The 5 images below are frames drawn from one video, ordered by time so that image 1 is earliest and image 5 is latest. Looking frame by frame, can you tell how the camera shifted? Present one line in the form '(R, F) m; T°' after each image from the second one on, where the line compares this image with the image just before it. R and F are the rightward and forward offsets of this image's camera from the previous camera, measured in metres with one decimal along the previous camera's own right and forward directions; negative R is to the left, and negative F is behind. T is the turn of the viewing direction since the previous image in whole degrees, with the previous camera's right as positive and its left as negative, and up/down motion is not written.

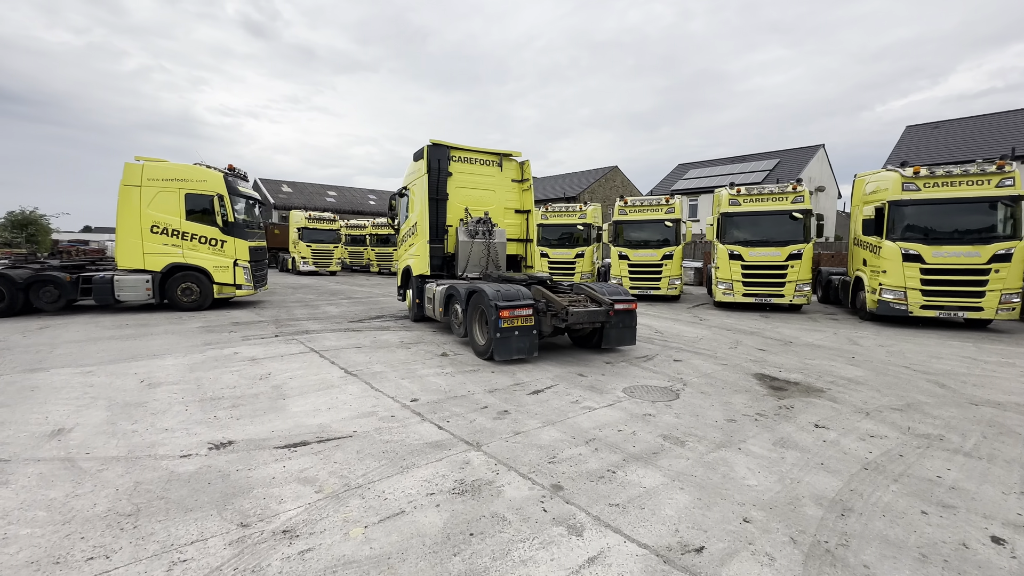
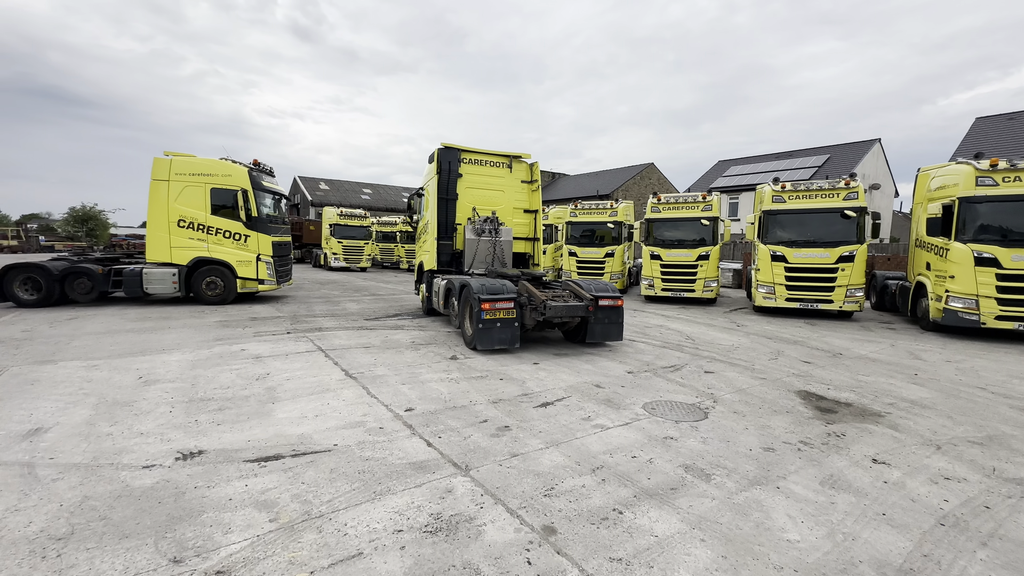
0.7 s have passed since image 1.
(+0.3, +0.5) m; -4°
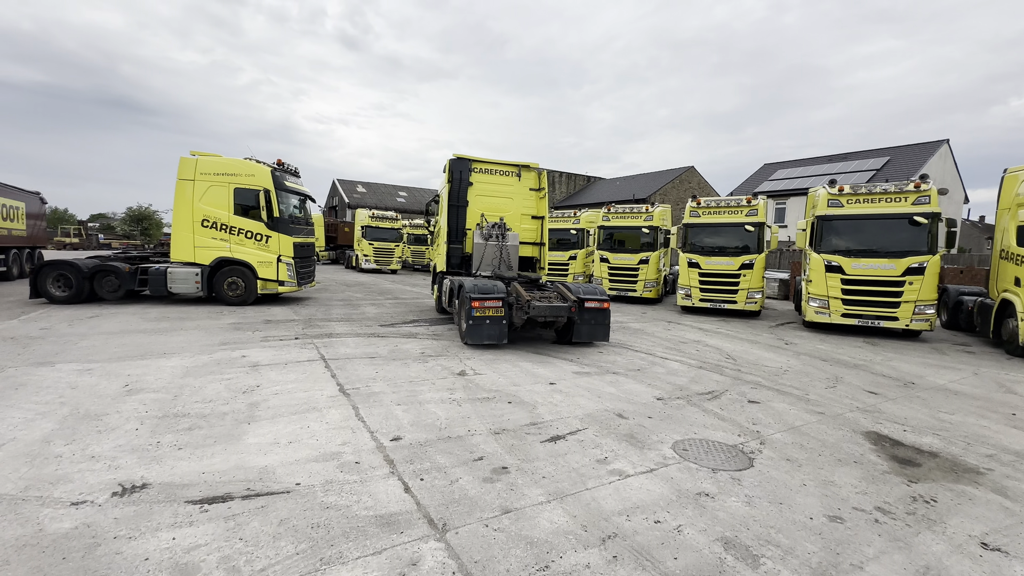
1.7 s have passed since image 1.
(+0.2, +0.7) m; -4°
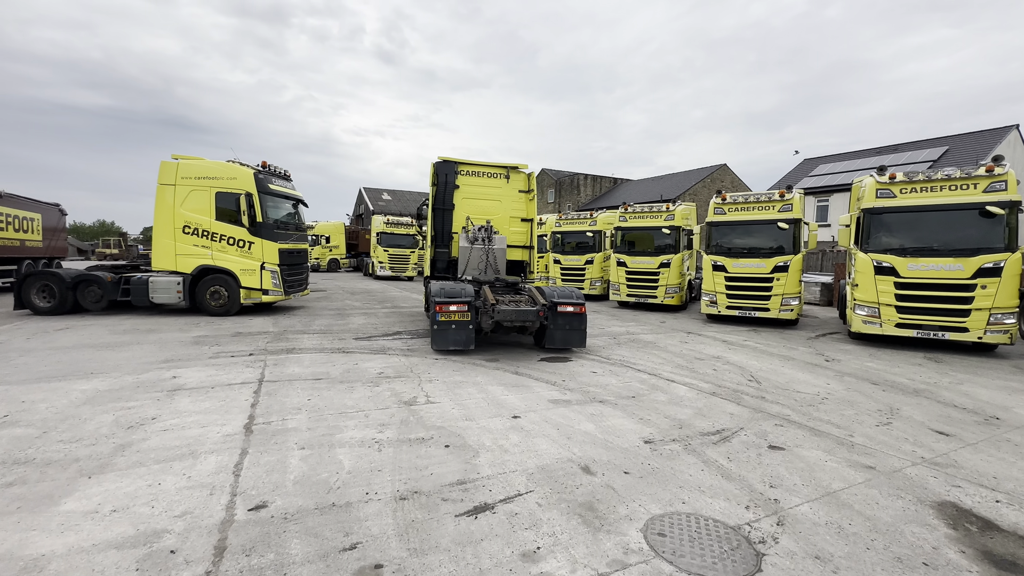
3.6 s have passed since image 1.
(+0.8, +1.1) m; -4°
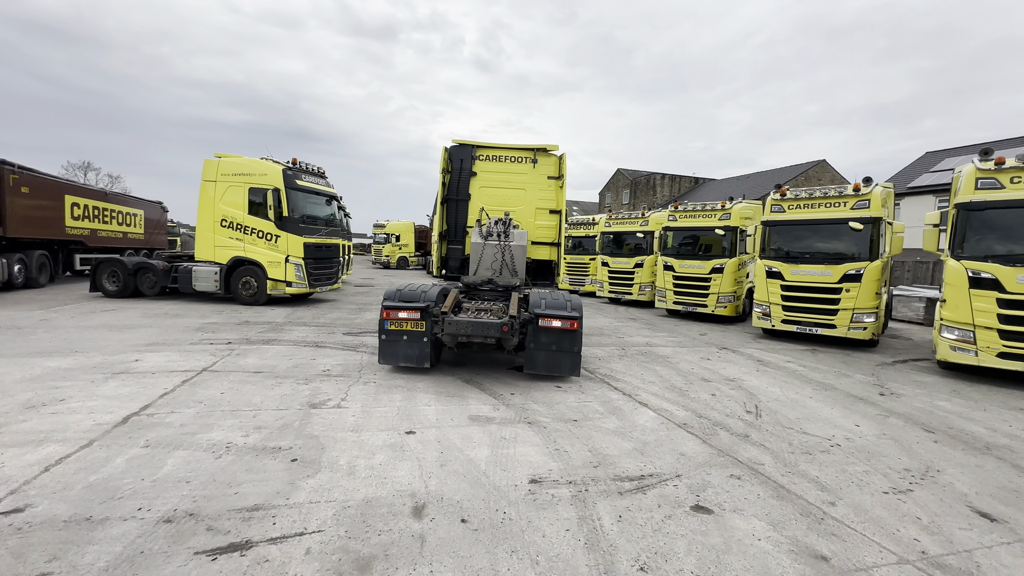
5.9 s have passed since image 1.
(+1.6, +0.8) m; -11°
